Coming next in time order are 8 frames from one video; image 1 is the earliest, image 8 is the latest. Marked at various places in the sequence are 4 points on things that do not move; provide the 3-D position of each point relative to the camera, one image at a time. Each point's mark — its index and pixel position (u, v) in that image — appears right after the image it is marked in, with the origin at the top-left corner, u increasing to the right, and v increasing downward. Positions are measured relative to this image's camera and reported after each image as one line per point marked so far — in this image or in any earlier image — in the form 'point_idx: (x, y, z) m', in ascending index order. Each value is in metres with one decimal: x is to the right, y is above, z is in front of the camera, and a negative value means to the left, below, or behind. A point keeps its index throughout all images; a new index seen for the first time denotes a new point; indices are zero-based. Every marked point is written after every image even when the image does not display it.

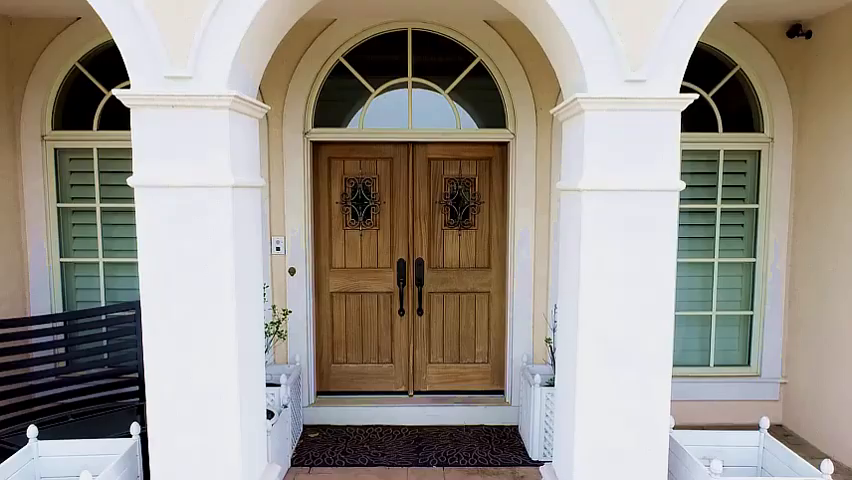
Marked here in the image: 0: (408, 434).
0: (-0.2, -1.6, +3.8) m
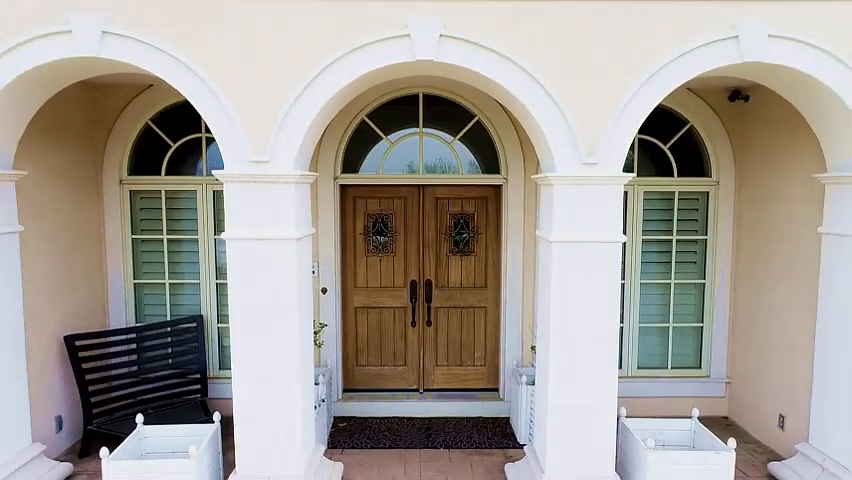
0: (-0.1, -1.9, +4.6) m
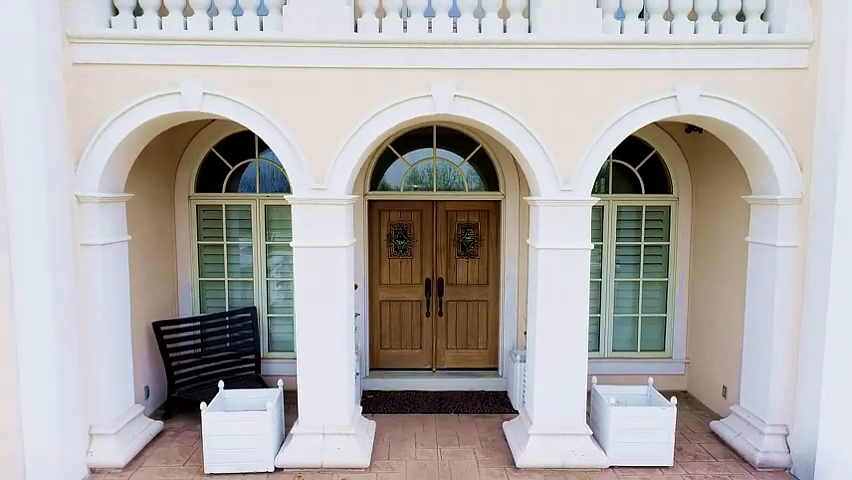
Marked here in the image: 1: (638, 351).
0: (+0.1, -2.0, +5.7) m
1: (+2.7, -1.4, +5.8) m
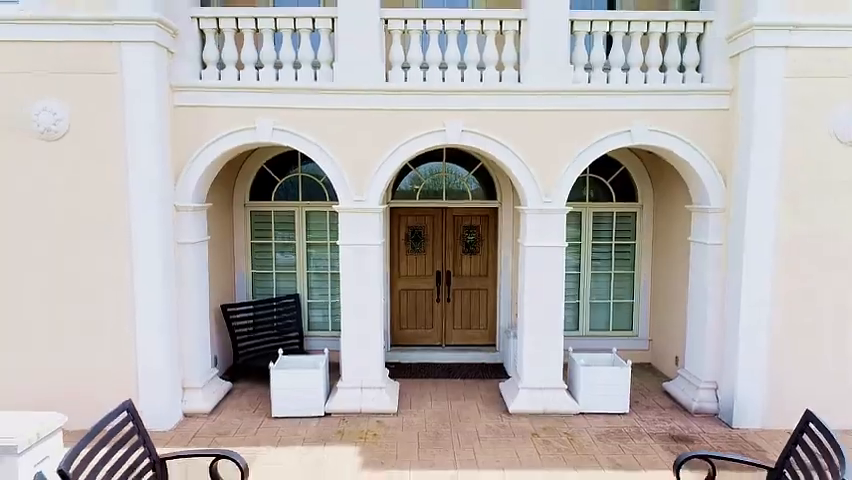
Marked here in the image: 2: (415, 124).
0: (+0.3, -2.0, +6.9) m
1: (+2.9, -1.4, +7.1) m
2: (-0.1, +1.4, +5.4) m
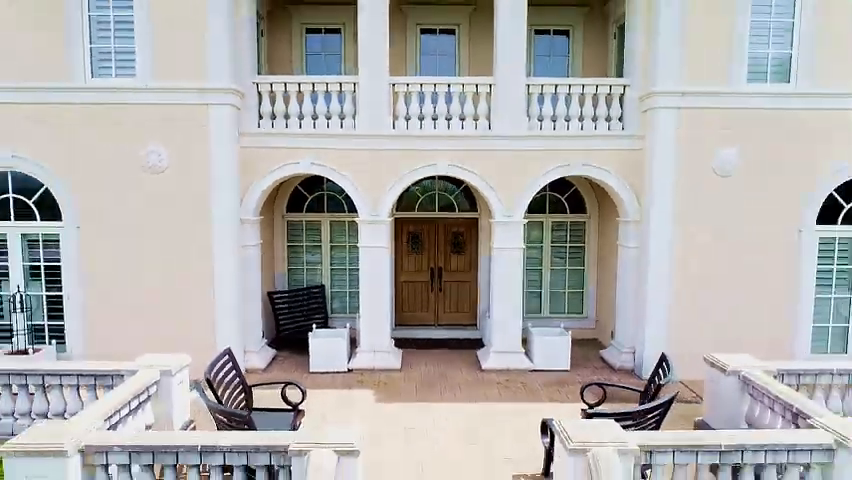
0: (+0.2, -2.0, +9.0) m
1: (+2.8, -1.5, +9.1) m
2: (-0.2, +1.3, +7.4) m
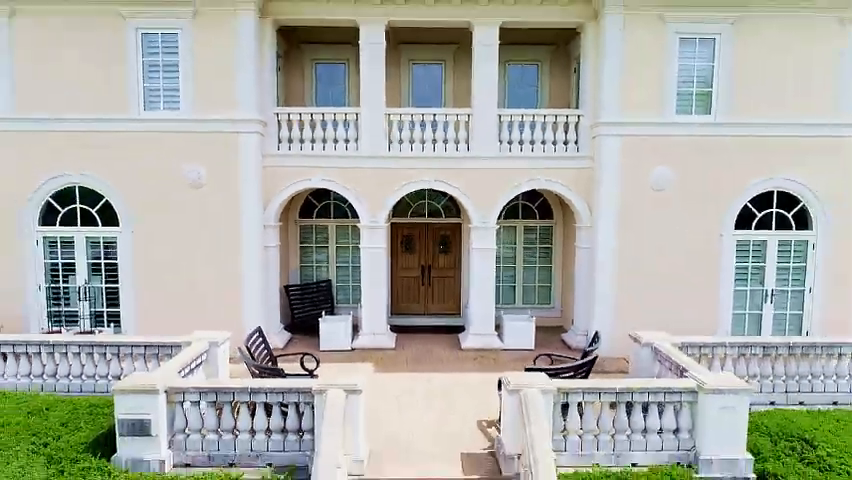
0: (0.0, -2.1, +10.6) m
1: (+2.6, -1.5, +10.7) m
2: (-0.4, +1.3, +9.0) m
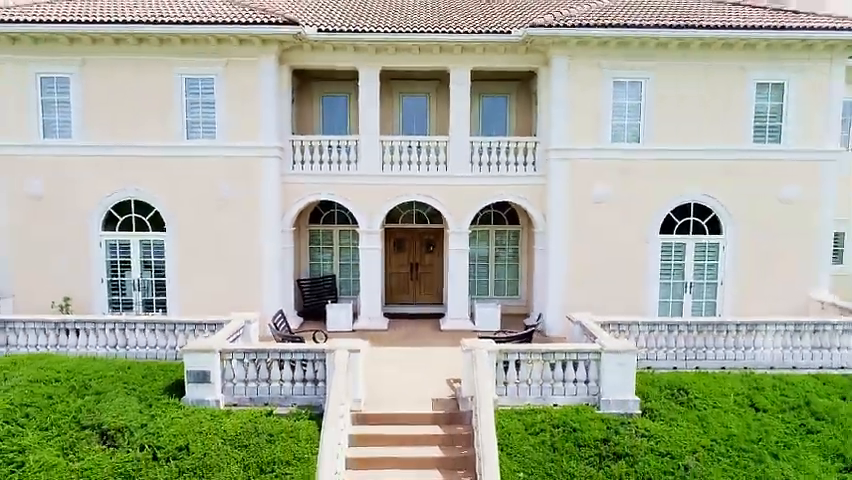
0: (-0.4, -2.1, +12.8) m
1: (+2.3, -1.6, +12.9) m
2: (-0.7, +1.2, +11.2) m
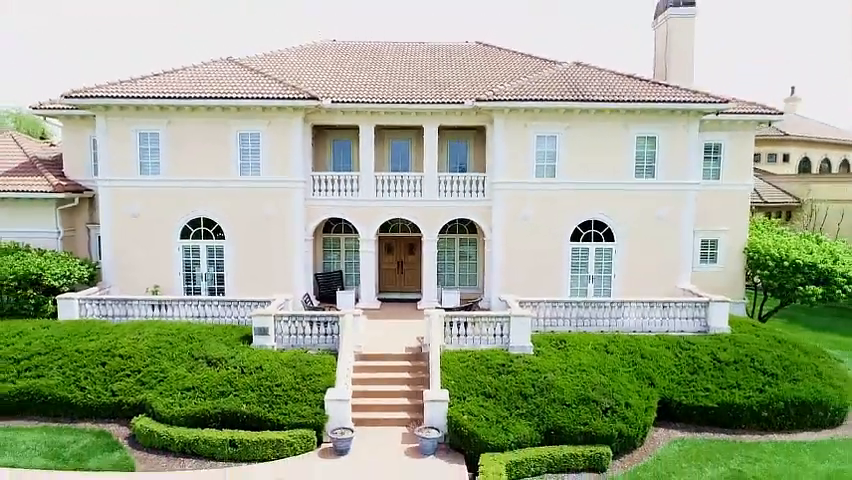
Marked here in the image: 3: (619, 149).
0: (-1.1, -2.3, +17.5) m
1: (+1.6, -1.8, +17.6) m
2: (-1.4, +1.0, +15.9) m
3: (+6.7, +3.1, +15.5) m
